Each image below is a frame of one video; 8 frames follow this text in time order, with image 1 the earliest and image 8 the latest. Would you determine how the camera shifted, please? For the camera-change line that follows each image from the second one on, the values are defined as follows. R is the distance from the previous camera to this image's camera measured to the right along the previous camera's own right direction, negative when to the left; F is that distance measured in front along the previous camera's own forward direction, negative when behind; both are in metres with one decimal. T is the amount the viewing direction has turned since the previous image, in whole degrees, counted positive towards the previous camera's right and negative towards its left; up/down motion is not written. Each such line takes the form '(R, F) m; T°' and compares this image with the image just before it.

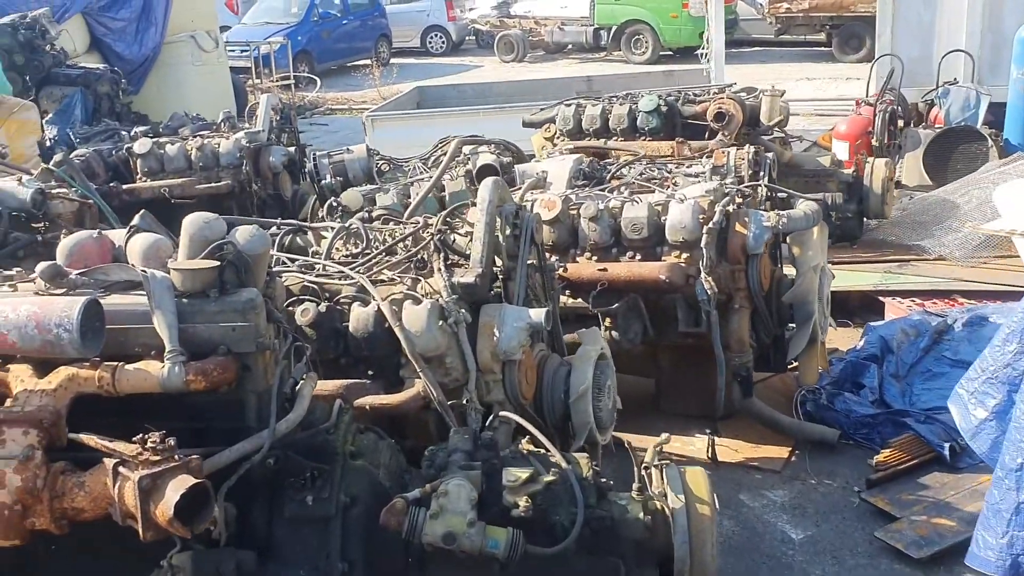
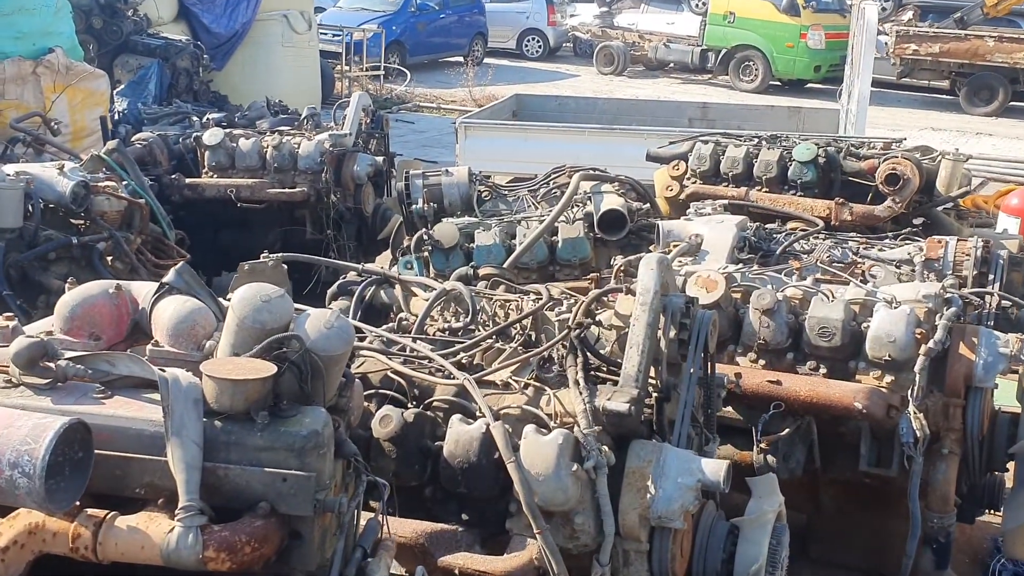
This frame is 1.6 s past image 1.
(-0.4, +1.4) m; -3°
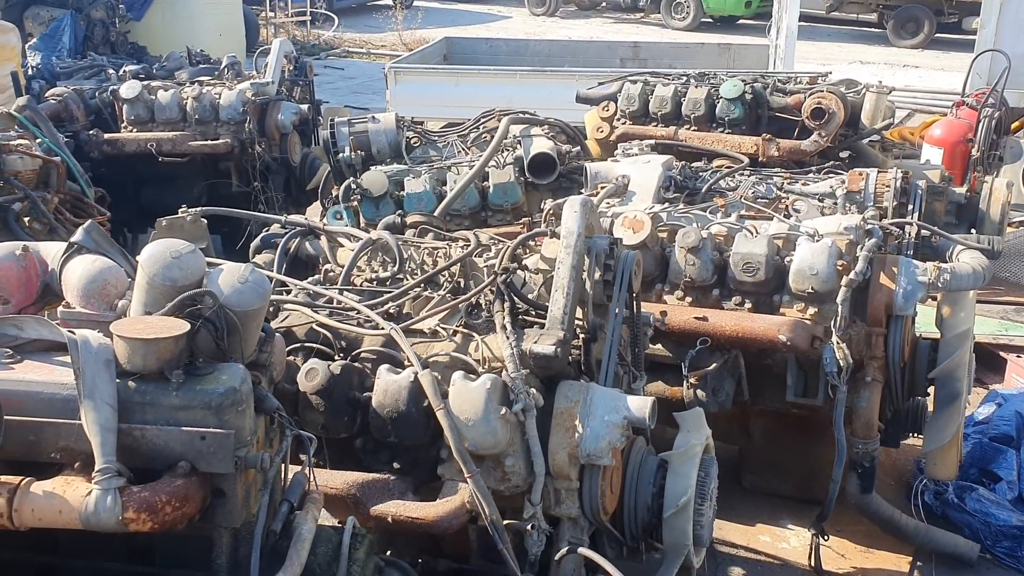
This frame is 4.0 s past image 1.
(+0.1, 0.0) m; +3°
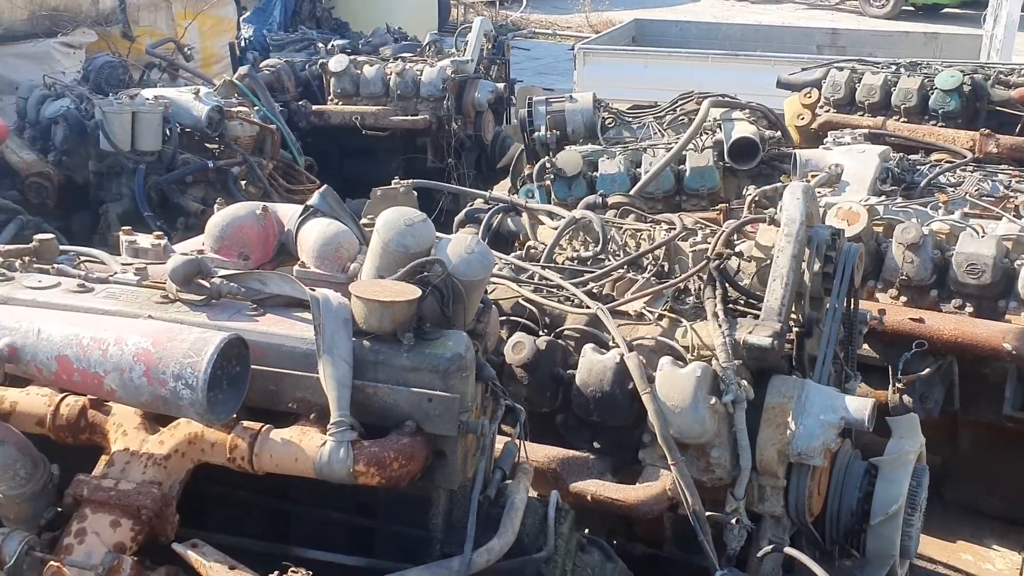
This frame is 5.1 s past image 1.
(-0.2, 0.0) m; -9°
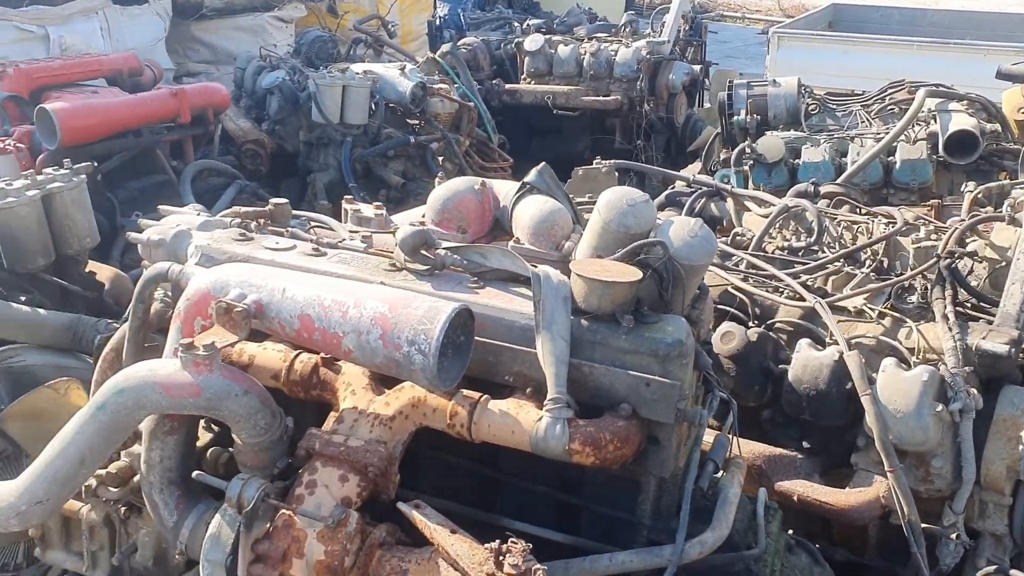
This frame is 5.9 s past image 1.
(-0.2, 0.0) m; -9°
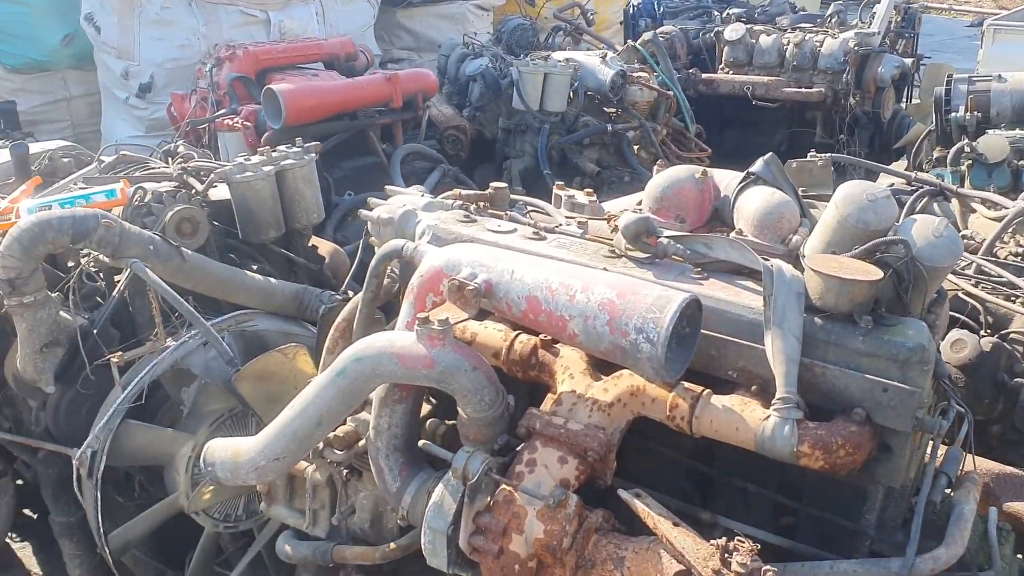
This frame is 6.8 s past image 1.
(-0.2, 0.0) m; -10°
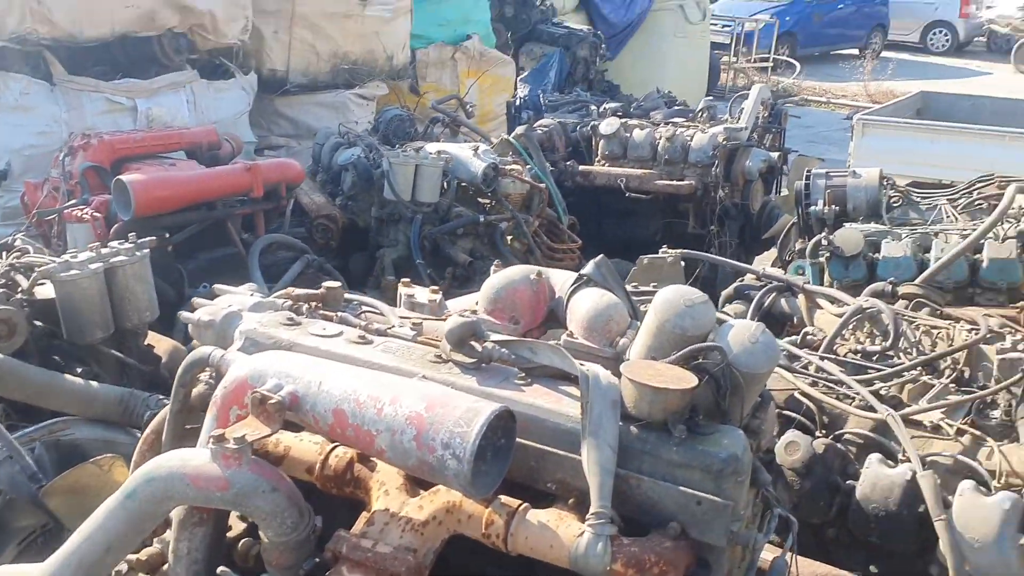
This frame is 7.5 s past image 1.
(+0.3, +0.1) m; +5°
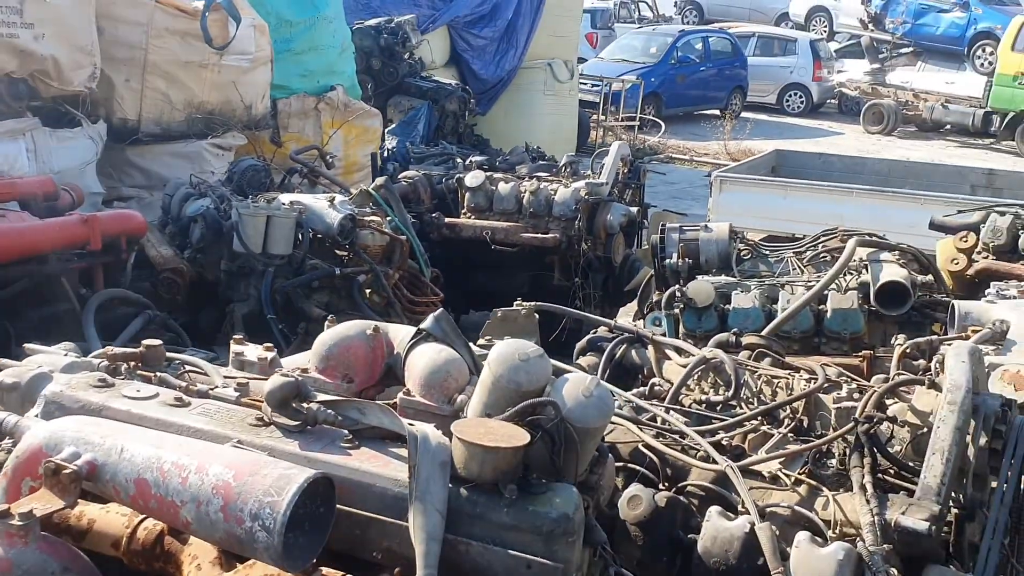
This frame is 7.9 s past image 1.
(+0.1, +0.1) m; +7°
